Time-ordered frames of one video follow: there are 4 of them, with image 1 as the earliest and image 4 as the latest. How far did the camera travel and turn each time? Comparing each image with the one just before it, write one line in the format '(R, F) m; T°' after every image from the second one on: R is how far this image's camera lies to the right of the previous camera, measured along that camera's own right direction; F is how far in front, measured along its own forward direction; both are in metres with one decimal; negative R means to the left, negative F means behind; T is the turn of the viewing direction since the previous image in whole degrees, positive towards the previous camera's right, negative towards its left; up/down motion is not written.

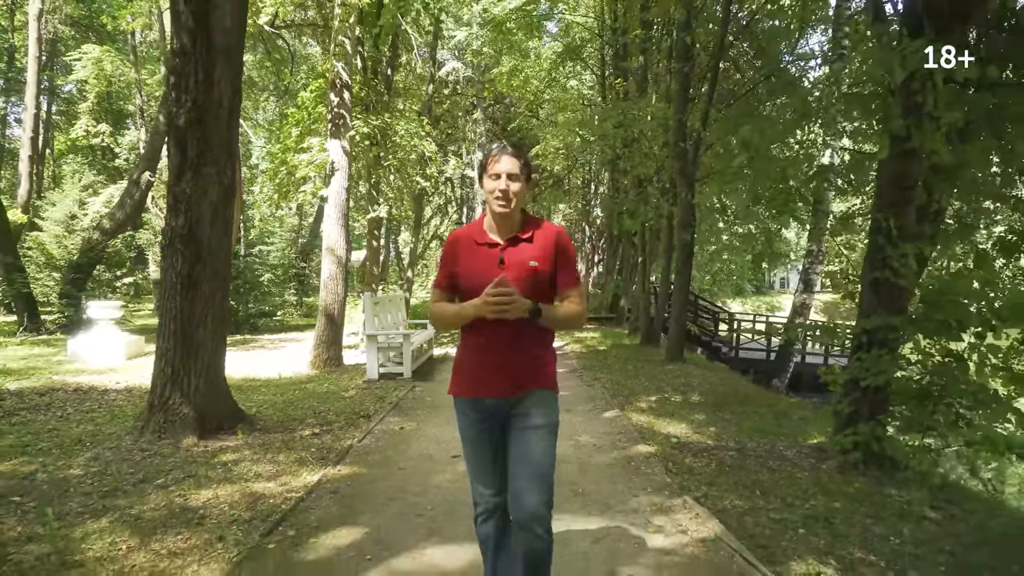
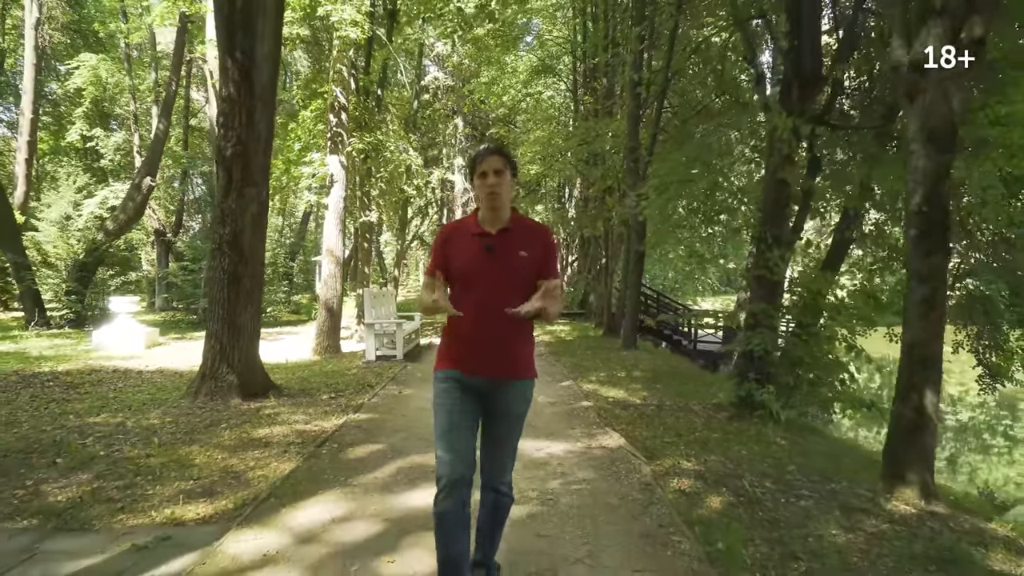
(+0.1, -1.8) m; +2°
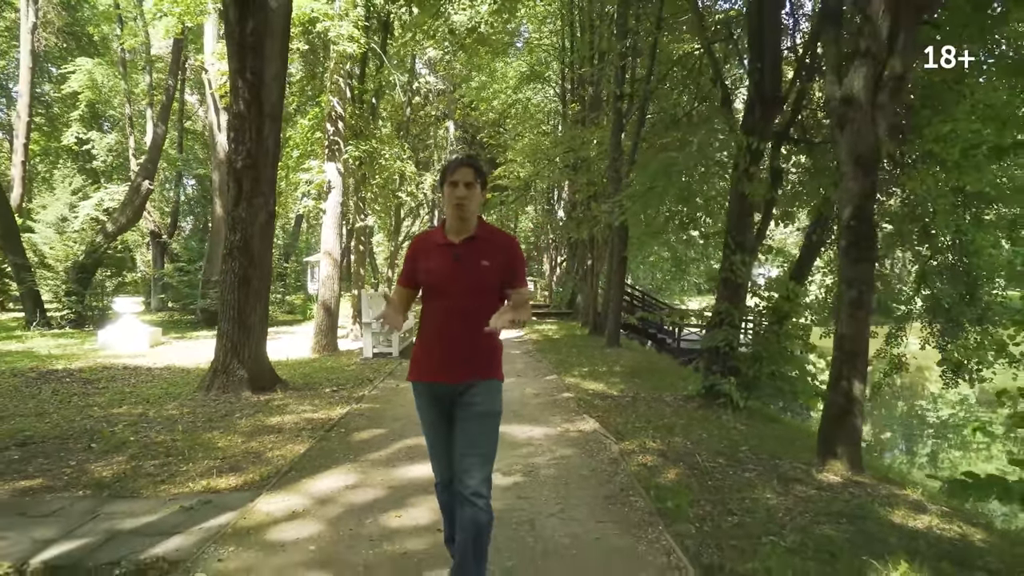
(0.0, -0.7) m; +1°
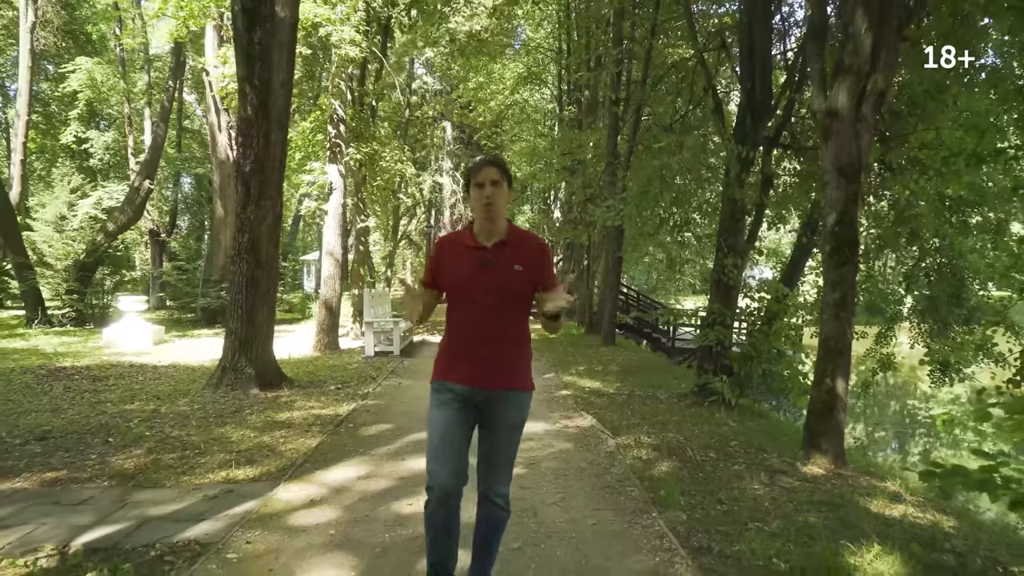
(-0.1, -0.3) m; 0°
